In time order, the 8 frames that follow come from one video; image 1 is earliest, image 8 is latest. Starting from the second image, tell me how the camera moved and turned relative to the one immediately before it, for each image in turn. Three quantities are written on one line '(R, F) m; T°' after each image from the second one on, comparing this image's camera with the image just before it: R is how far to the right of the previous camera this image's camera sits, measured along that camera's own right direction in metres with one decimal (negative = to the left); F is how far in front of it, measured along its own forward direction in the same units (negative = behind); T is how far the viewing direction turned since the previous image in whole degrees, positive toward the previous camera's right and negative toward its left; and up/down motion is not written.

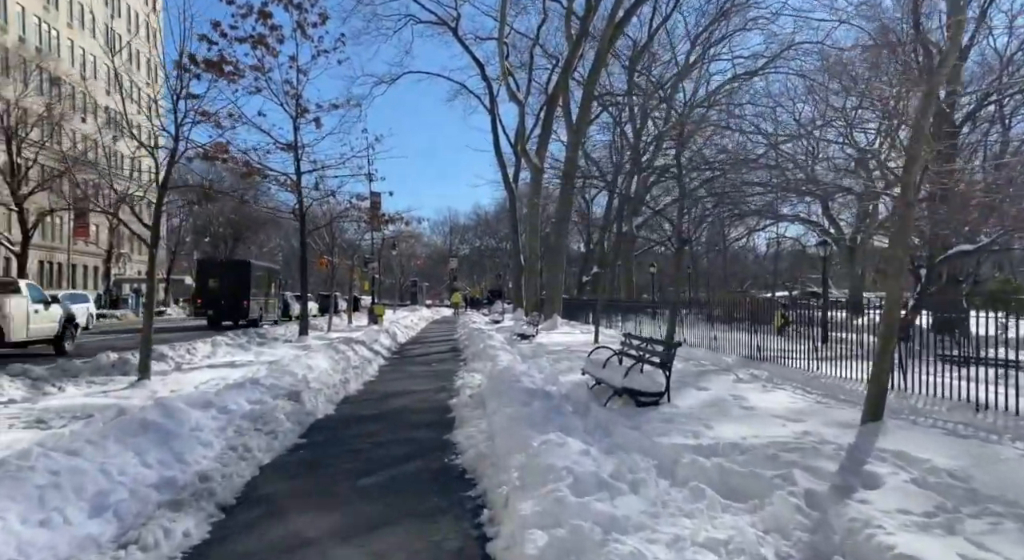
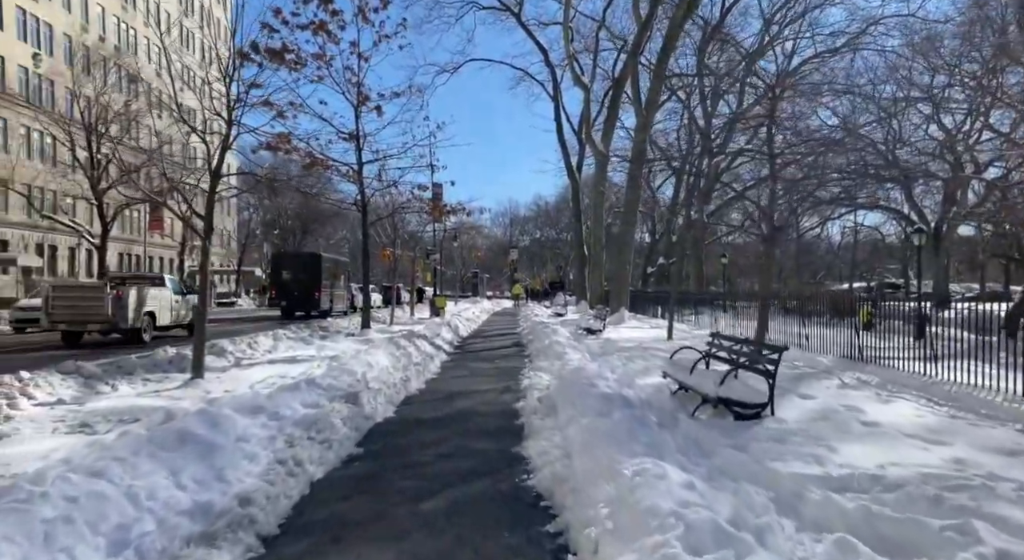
(-0.1, +0.8) m; -4°
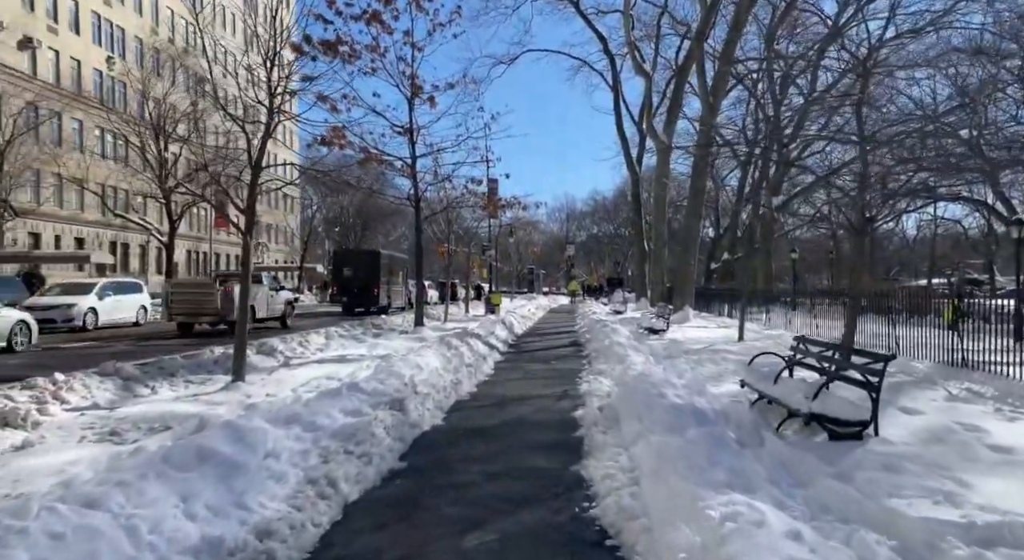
(0.0, +0.7) m; -4°
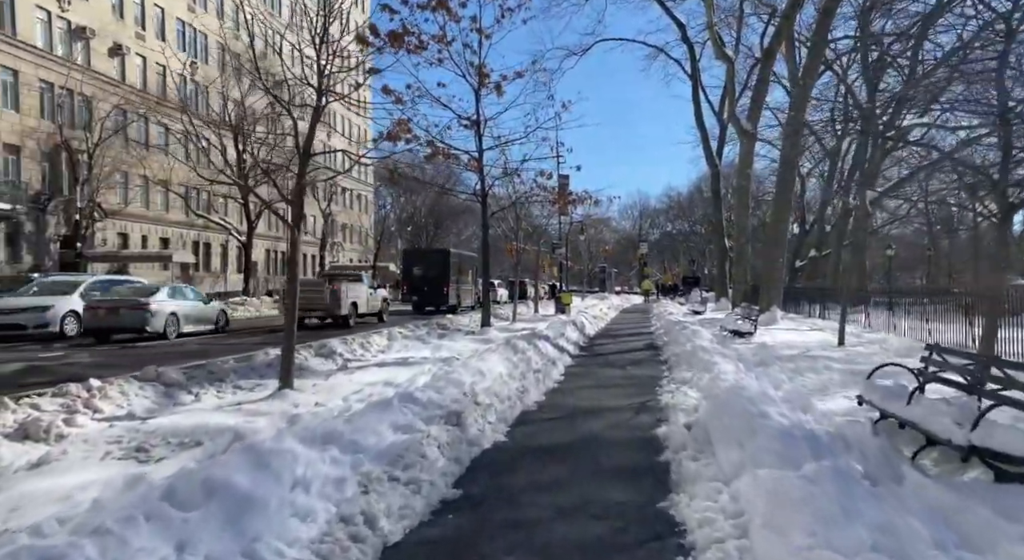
(0.0, +1.0) m; -5°
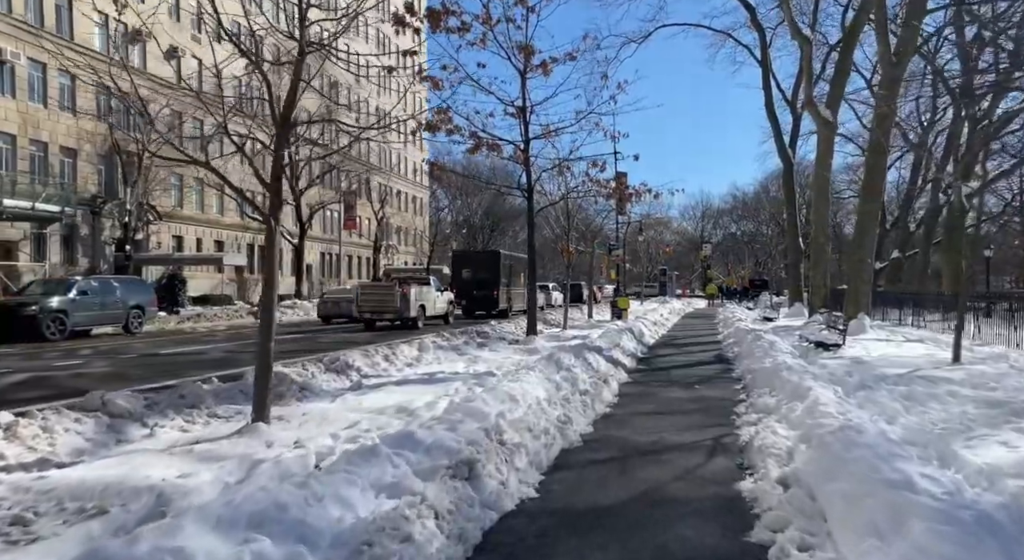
(+0.2, +1.9) m; -4°
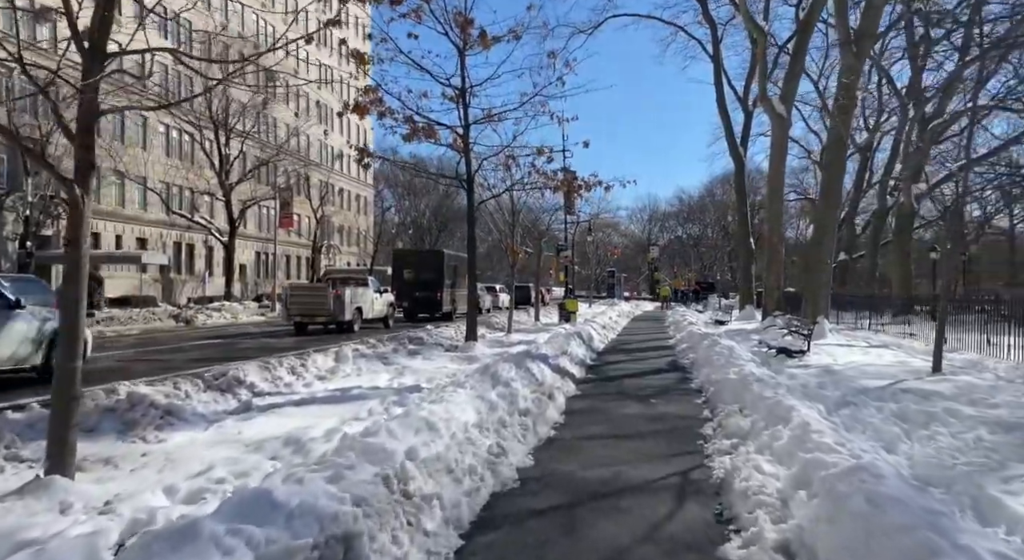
(+0.2, +1.6) m; +4°
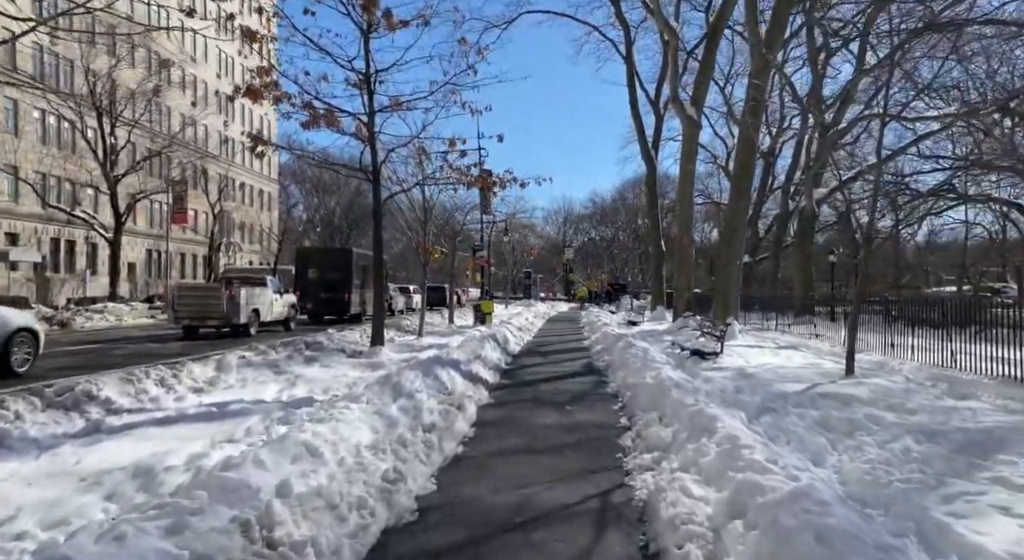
(+0.1, +0.8) m; +6°
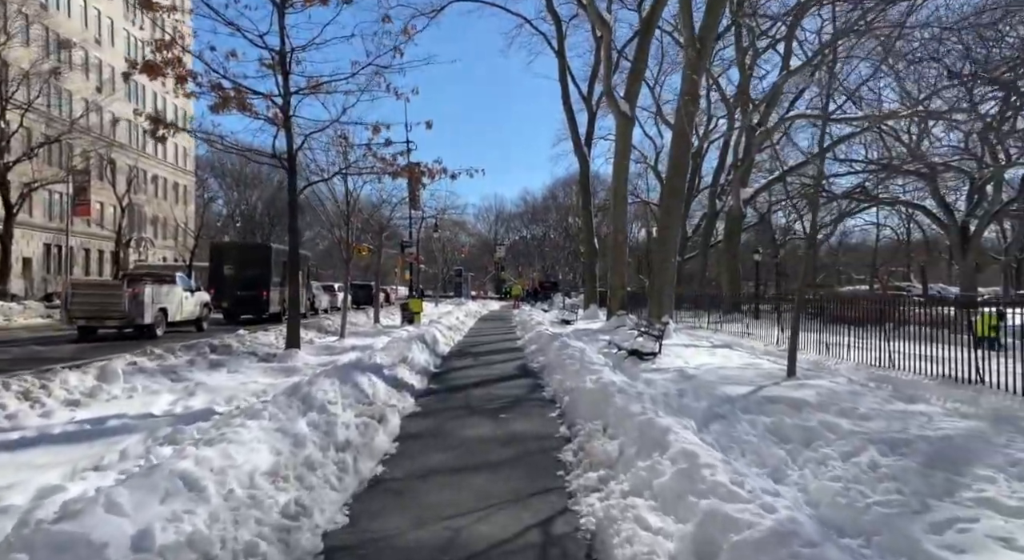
(0.0, +0.9) m; +5°
